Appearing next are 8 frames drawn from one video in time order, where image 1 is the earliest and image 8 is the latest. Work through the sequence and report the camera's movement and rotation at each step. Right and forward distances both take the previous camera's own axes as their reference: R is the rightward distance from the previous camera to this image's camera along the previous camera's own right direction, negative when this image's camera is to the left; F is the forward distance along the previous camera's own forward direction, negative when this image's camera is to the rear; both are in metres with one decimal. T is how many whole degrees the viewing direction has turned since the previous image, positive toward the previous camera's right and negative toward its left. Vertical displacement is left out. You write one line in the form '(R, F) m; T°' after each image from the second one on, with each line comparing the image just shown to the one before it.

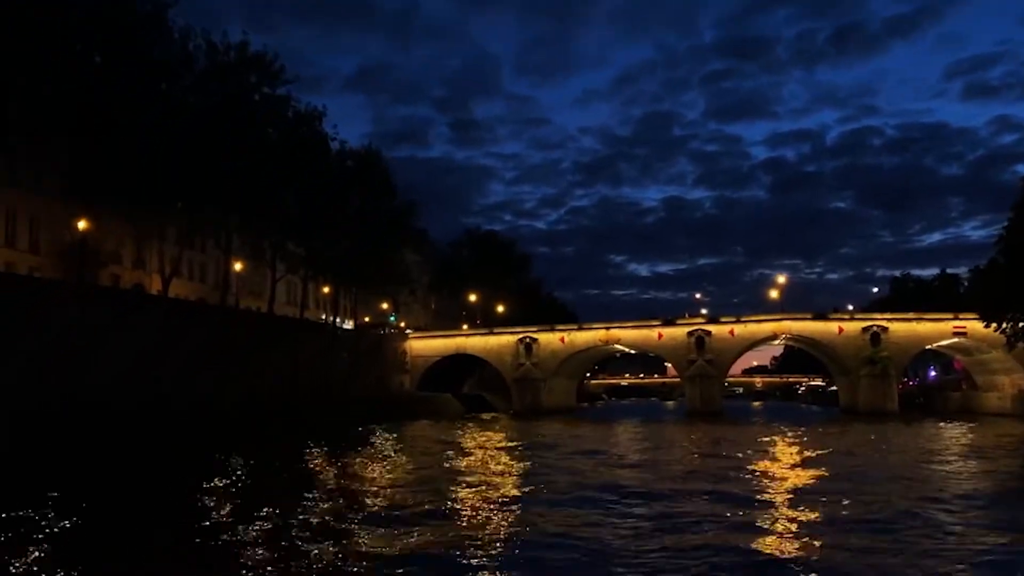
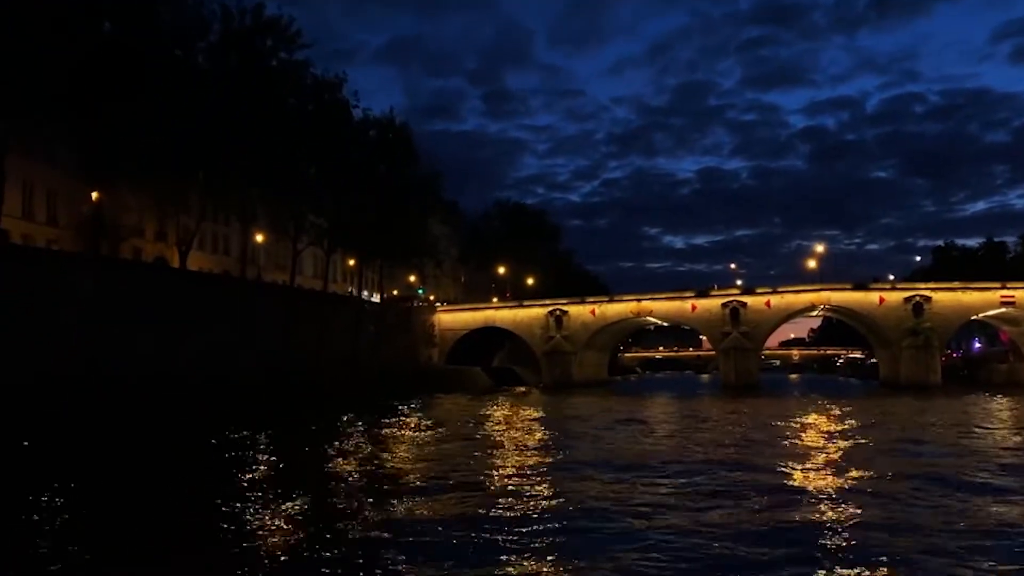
(+0.3, +1.0) m; -2°
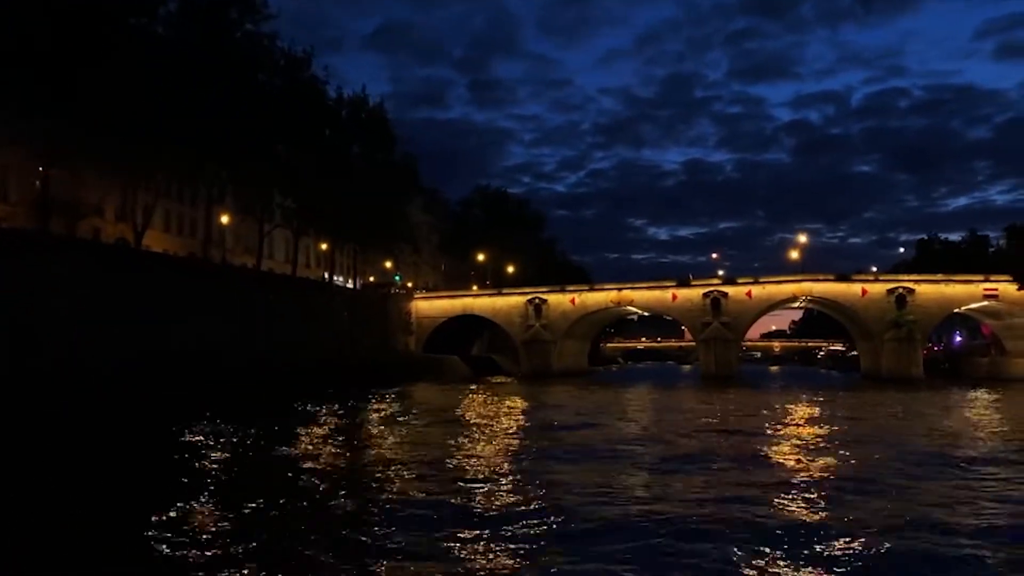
(+0.3, +0.9) m; +1°
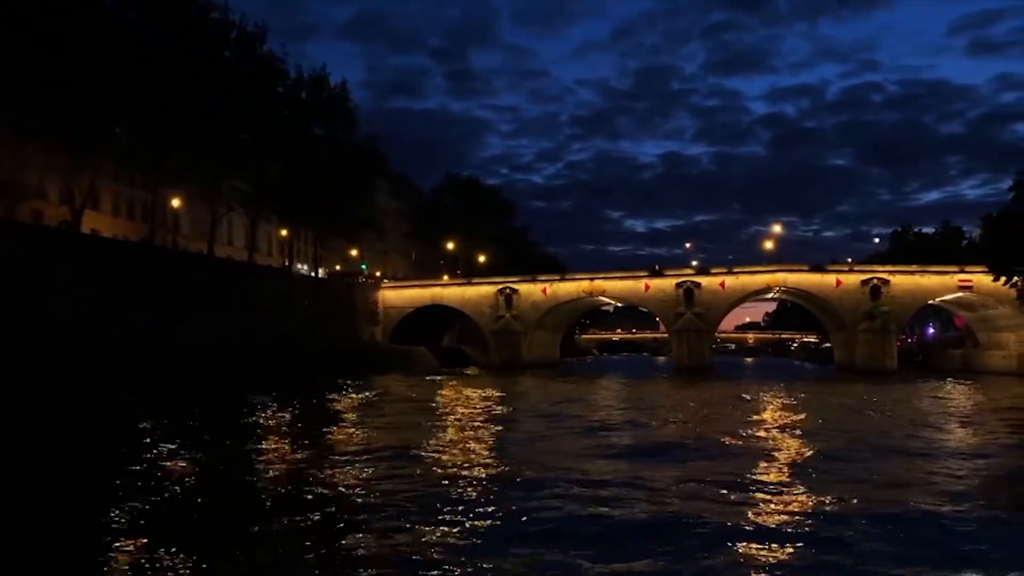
(+0.3, +1.0) m; +1°
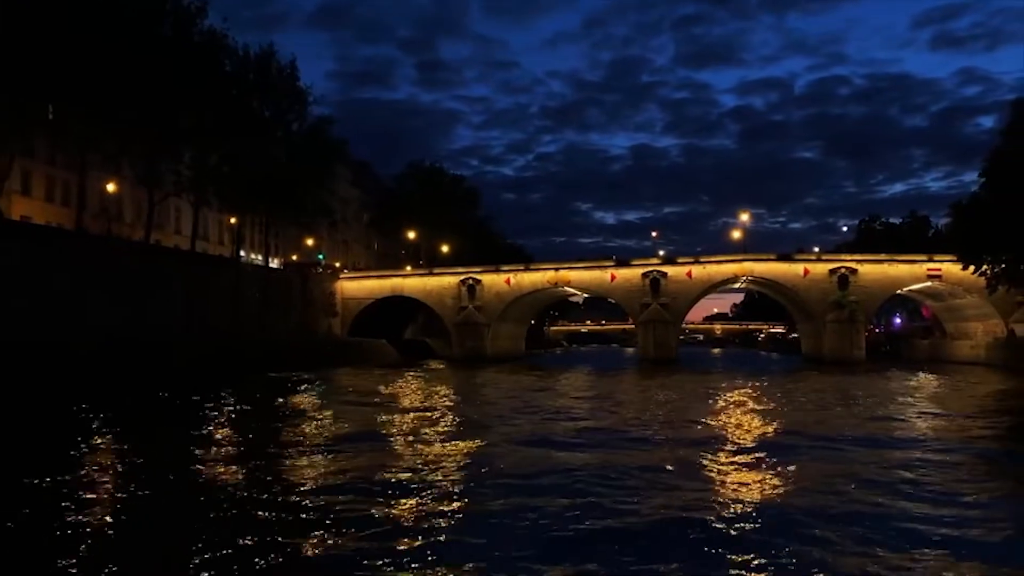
(+0.4, +1.2) m; +2°
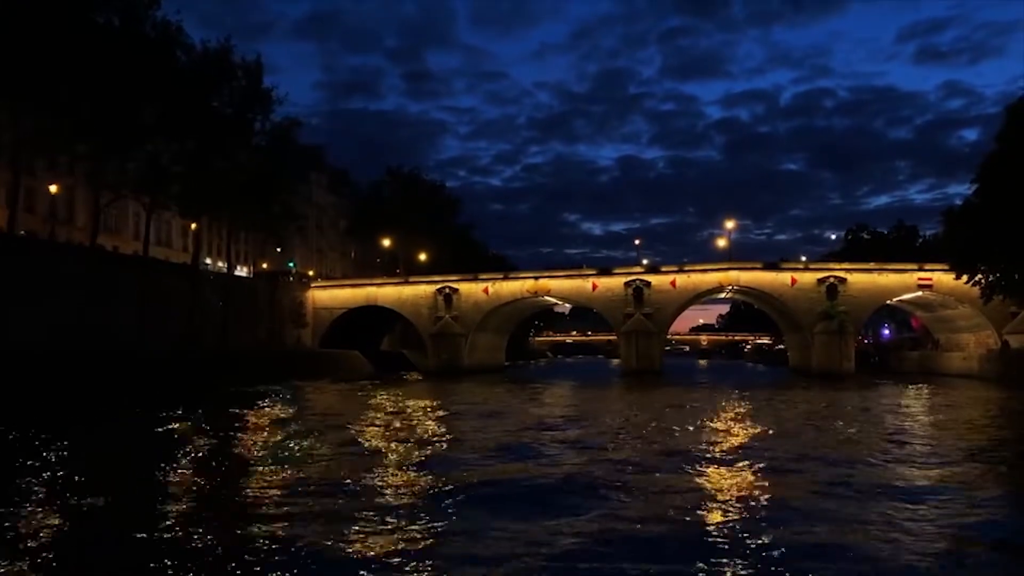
(+0.4, +1.6) m; +1°
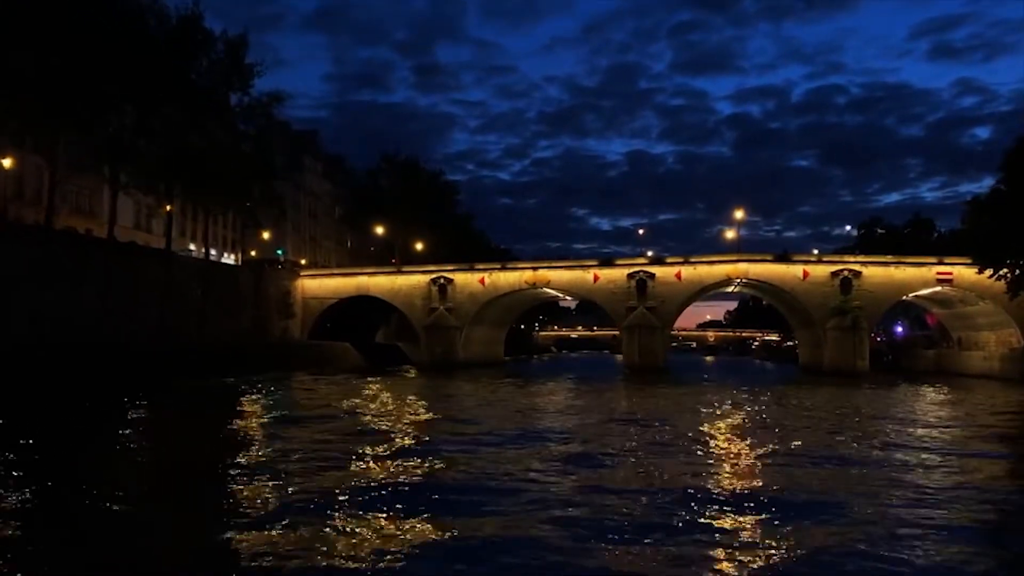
(+0.5, +2.0) m; 0°
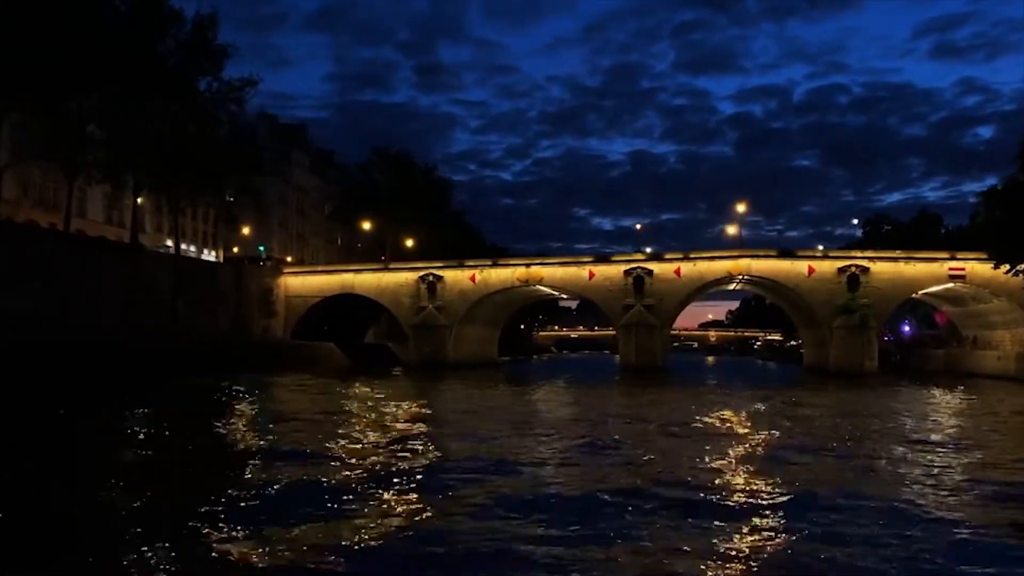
(+0.4, +1.8) m; 0°
